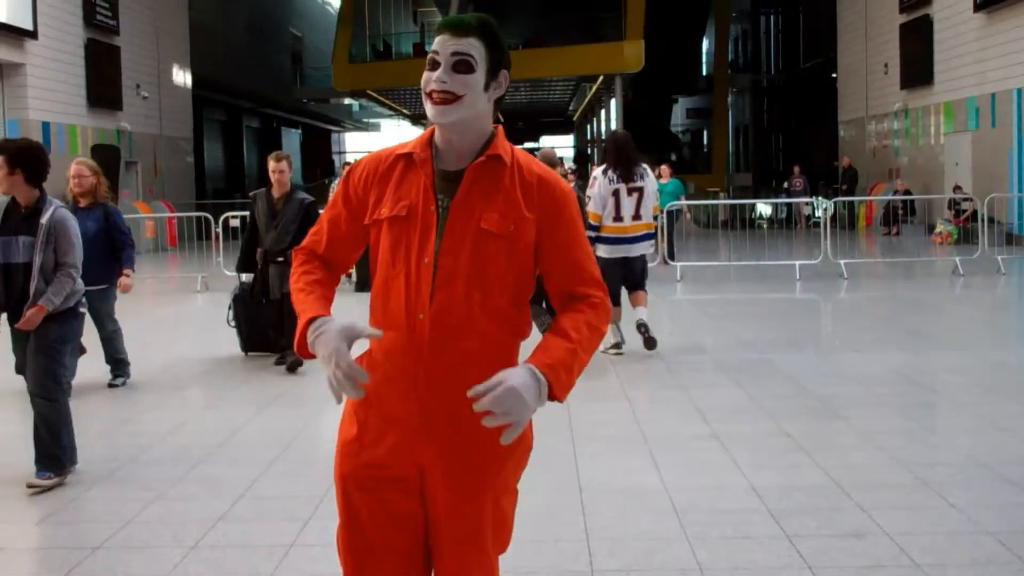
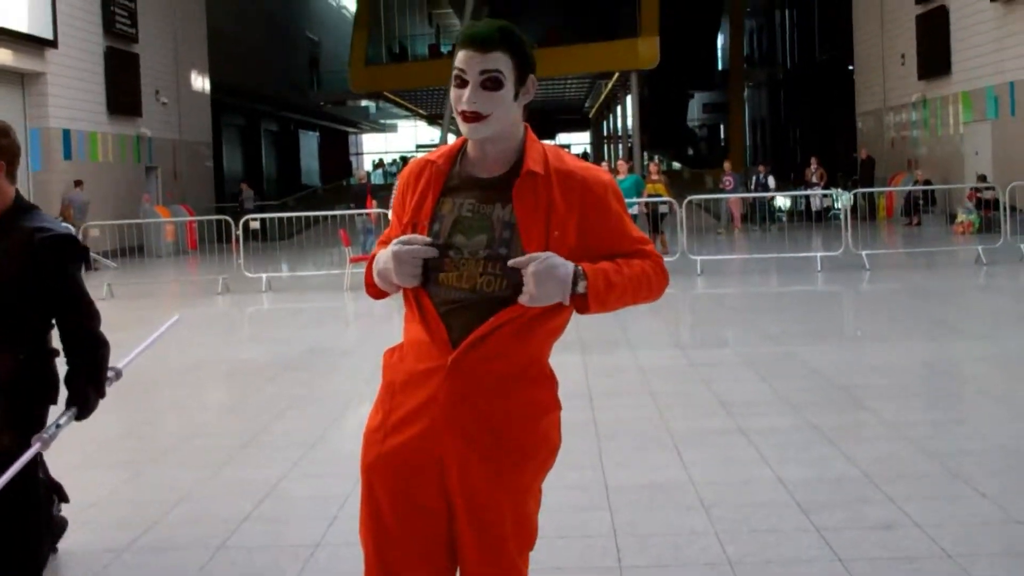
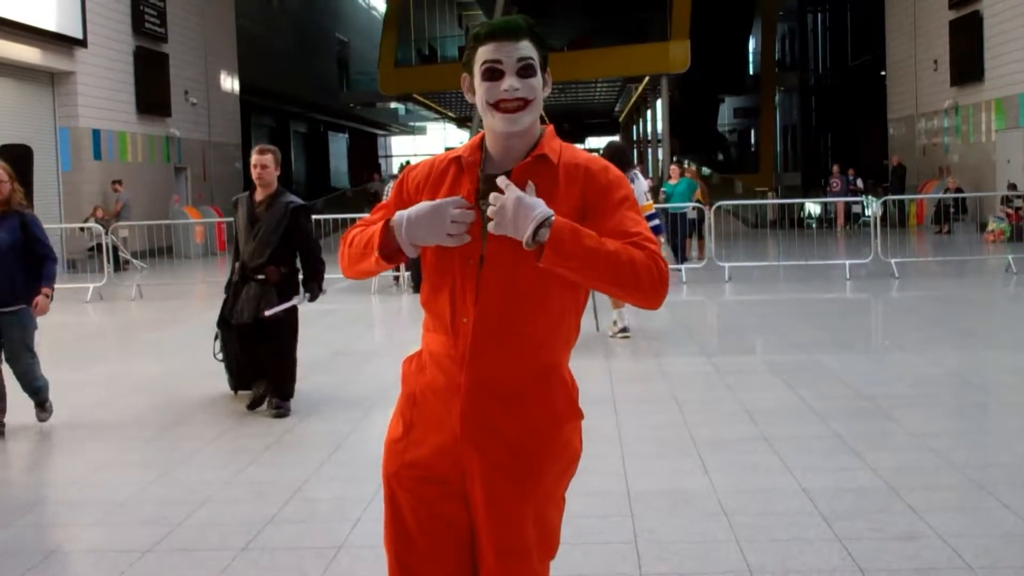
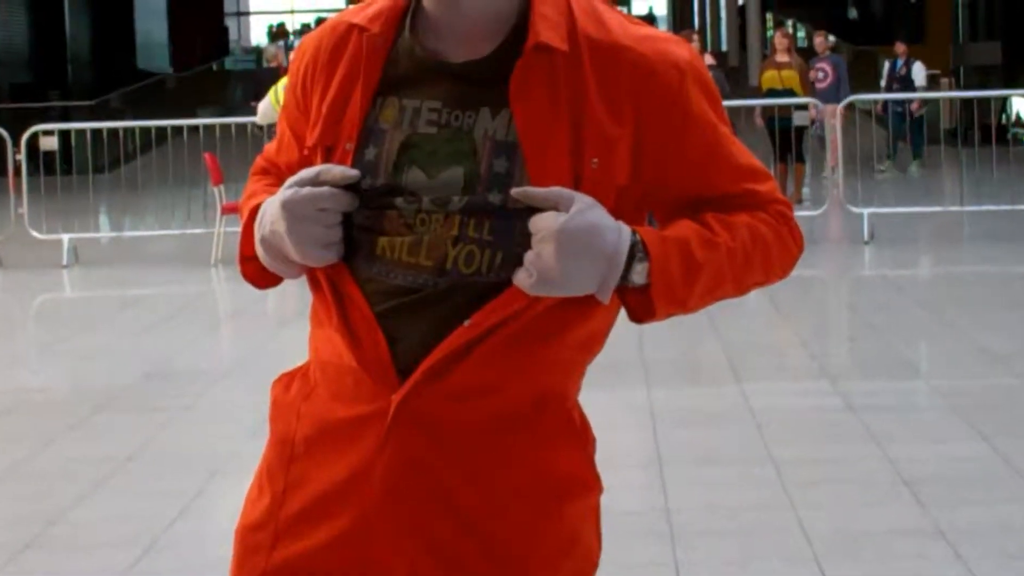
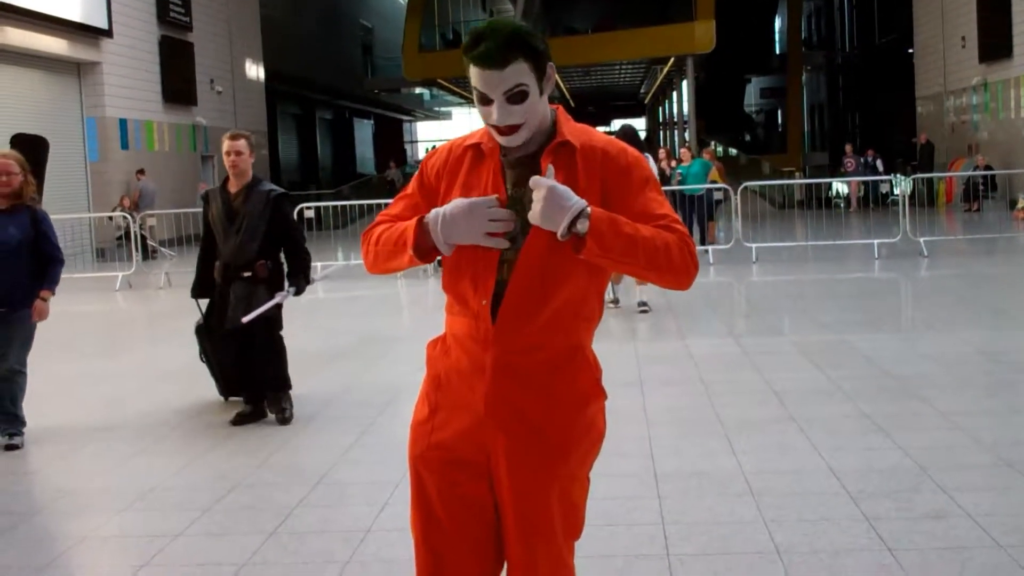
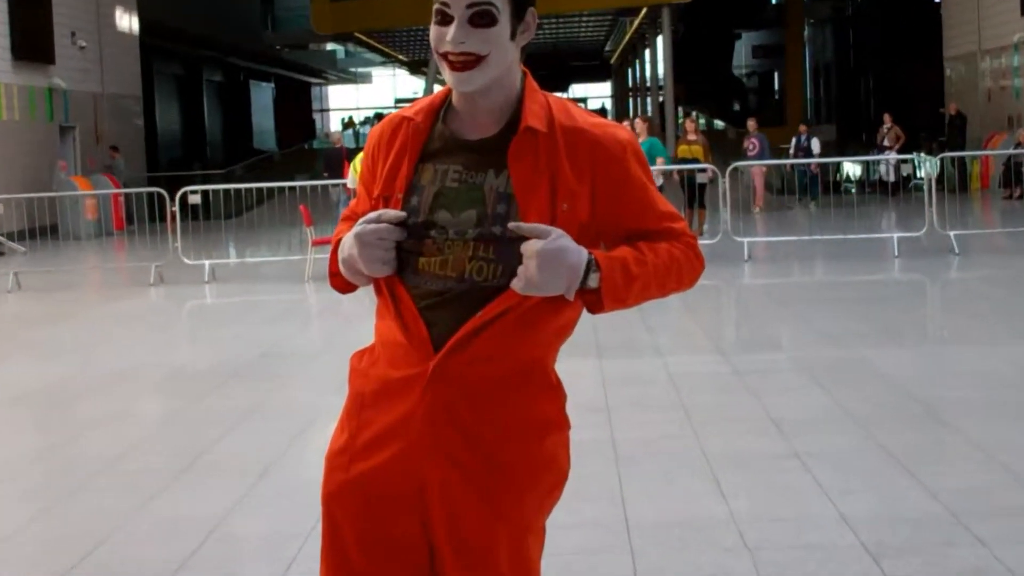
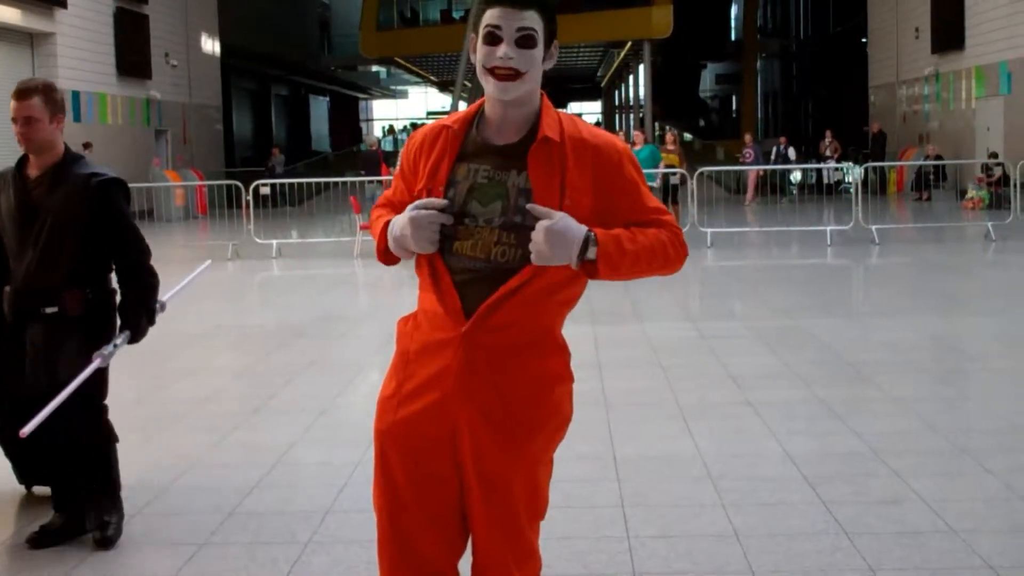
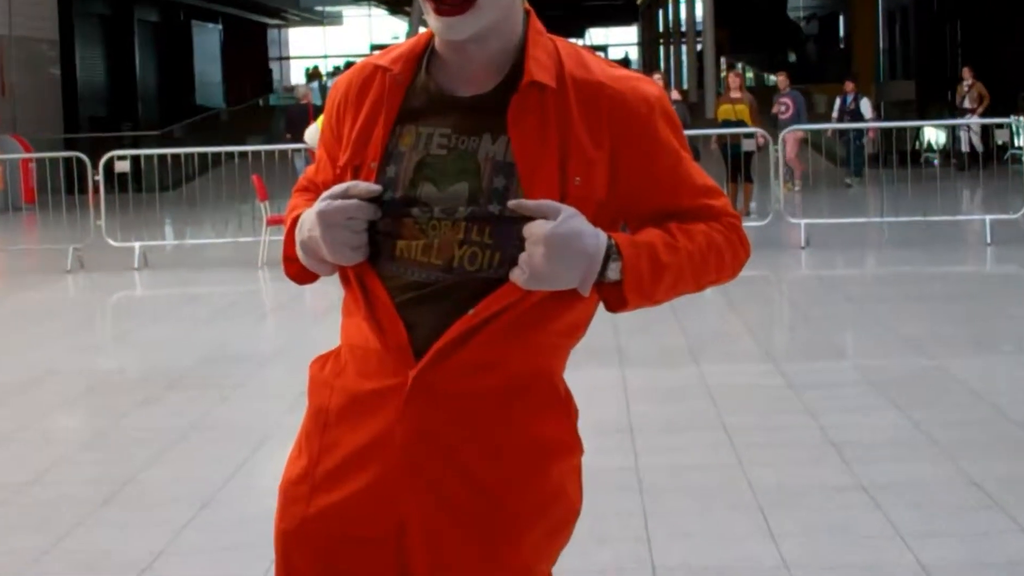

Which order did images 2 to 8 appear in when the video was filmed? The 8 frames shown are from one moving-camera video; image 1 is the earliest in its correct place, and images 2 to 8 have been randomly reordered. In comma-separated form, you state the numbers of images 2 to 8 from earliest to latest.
3, 5, 7, 2, 6, 8, 4
